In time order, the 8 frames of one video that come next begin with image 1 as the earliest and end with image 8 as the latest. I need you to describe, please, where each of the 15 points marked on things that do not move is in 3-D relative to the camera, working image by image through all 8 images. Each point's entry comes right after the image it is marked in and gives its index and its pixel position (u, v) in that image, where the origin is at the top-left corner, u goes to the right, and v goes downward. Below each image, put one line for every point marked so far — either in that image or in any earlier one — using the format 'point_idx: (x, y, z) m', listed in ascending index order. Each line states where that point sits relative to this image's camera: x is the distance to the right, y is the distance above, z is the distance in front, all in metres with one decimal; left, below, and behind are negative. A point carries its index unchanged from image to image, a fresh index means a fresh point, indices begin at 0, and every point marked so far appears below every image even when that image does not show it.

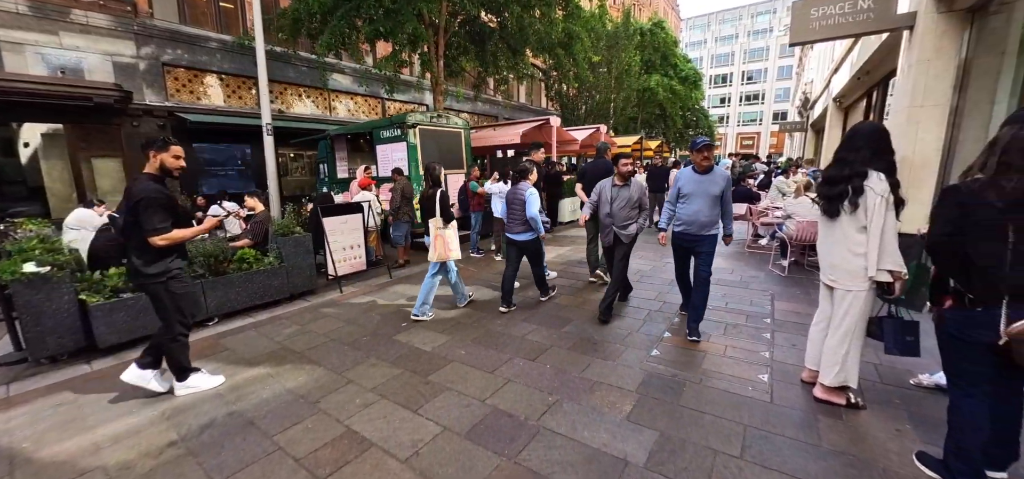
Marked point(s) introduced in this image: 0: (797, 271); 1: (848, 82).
0: (+4.3, -0.5, +5.9) m
1: (+8.2, +3.9, +9.5) m
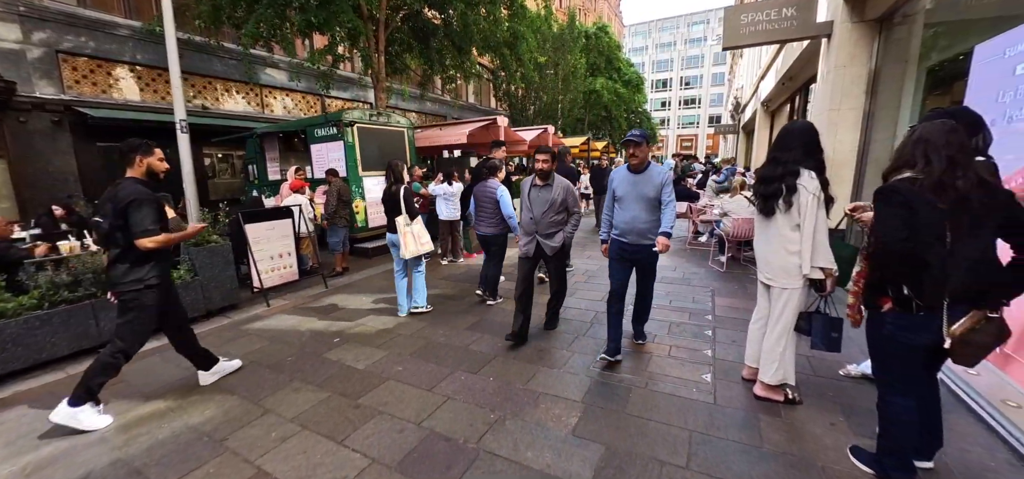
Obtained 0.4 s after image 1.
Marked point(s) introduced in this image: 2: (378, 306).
0: (+3.5, -0.4, +6.2) m
1: (+6.8, +4.0, +10.2) m
2: (-1.8, -0.9, +5.3) m
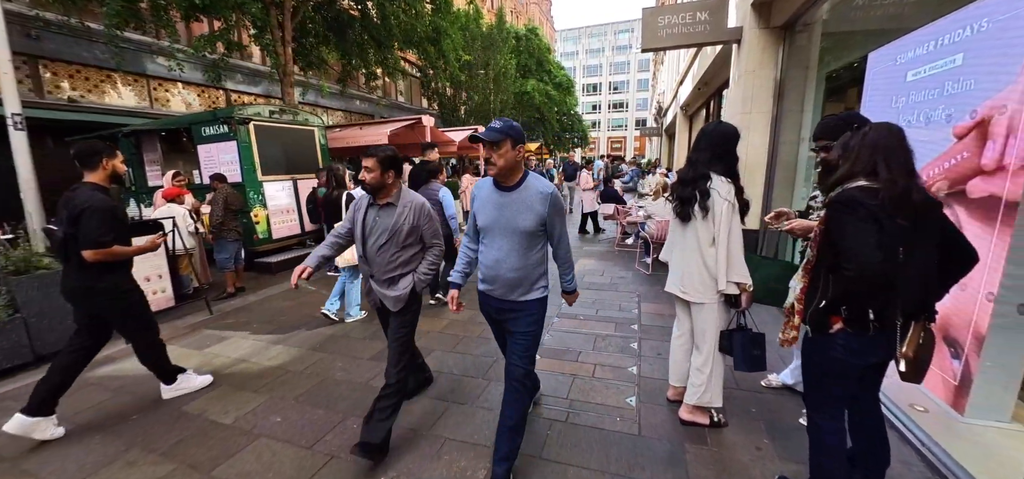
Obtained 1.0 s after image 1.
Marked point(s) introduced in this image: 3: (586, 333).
0: (+2.3, -0.5, +6.2) m
1: (+4.9, +4.0, +10.6) m
2: (-2.8, -1.1, +4.5) m
3: (+0.7, -0.9, +3.9) m
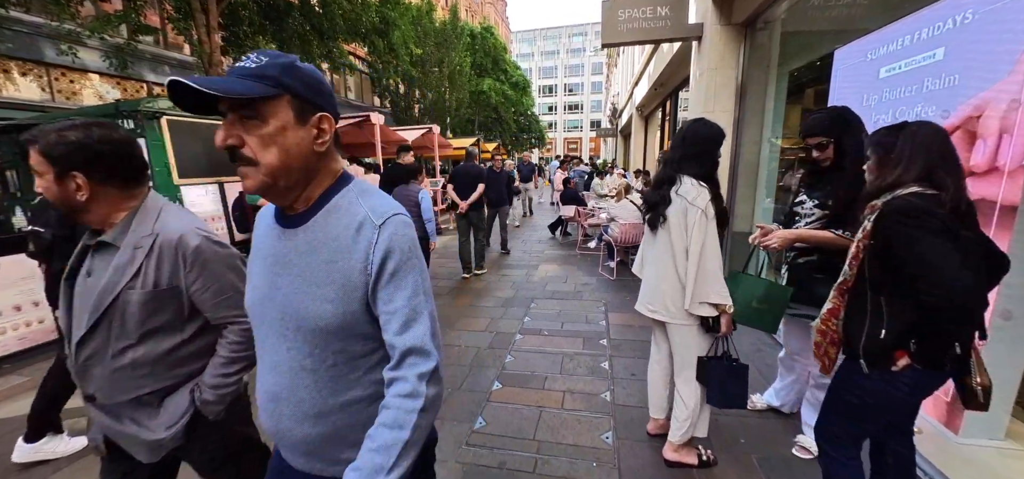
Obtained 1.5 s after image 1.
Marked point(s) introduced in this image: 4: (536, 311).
0: (+1.7, -0.5, +5.9) m
1: (+3.7, +4.0, +10.7) m
2: (-3.2, -1.2, +3.8) m
3: (+0.4, -1.0, +3.5) m
4: (+0.3, -0.8, +4.5) m
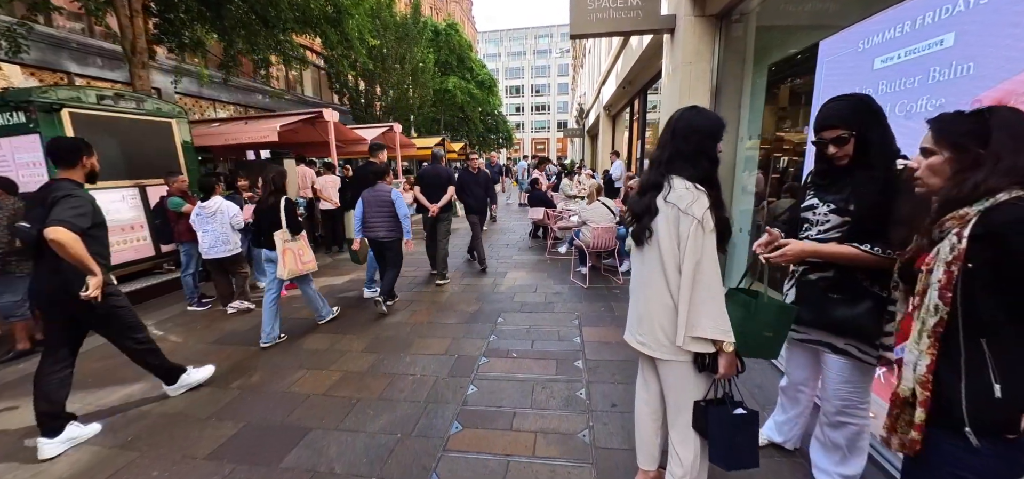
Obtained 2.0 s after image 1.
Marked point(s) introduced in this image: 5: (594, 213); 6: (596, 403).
0: (+1.2, -0.6, +5.6) m
1: (+2.8, +4.0, +10.5) m
2: (-3.5, -1.4, +3.1) m
3: (+0.1, -1.1, +3.1) m
4: (-0.1, -0.9, +4.0) m
5: (+1.1, +0.4, +5.4) m
6: (+0.6, -1.1, +2.7) m
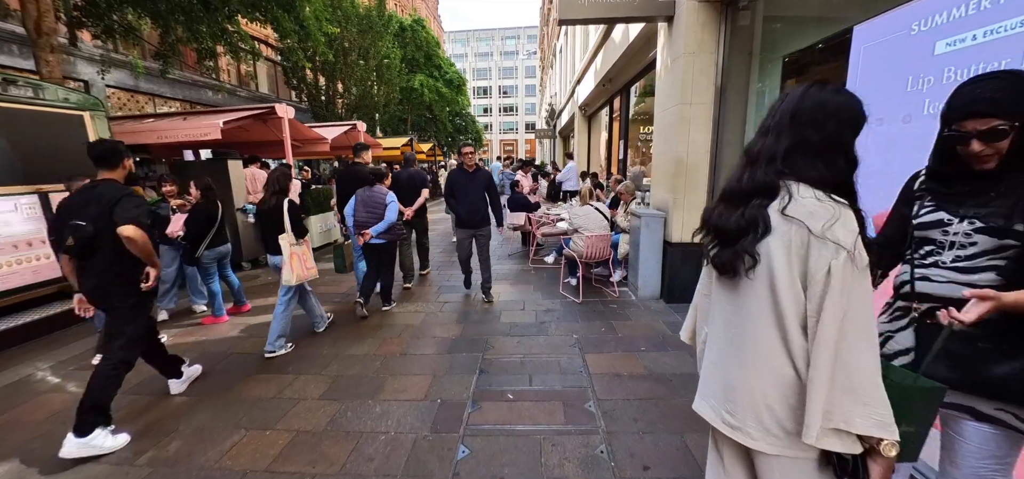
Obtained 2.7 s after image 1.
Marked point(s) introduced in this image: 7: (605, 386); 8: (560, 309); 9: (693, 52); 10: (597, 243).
0: (+1.0, -0.7, +5.1) m
1: (+2.1, +3.9, +10.1) m
2: (-3.5, -1.6, +2.2) m
3: (+0.1, -1.2, +2.5) m
4: (-0.2, -1.0, +3.4) m
5: (+0.9, +0.2, +4.9) m
6: (+0.6, -1.2, +2.2) m
7: (+0.7, -1.1, +2.9) m
8: (+0.6, -0.8, +4.5) m
9: (+1.9, +2.0, +4.2) m
10: (+1.0, 0.0, +4.8) m
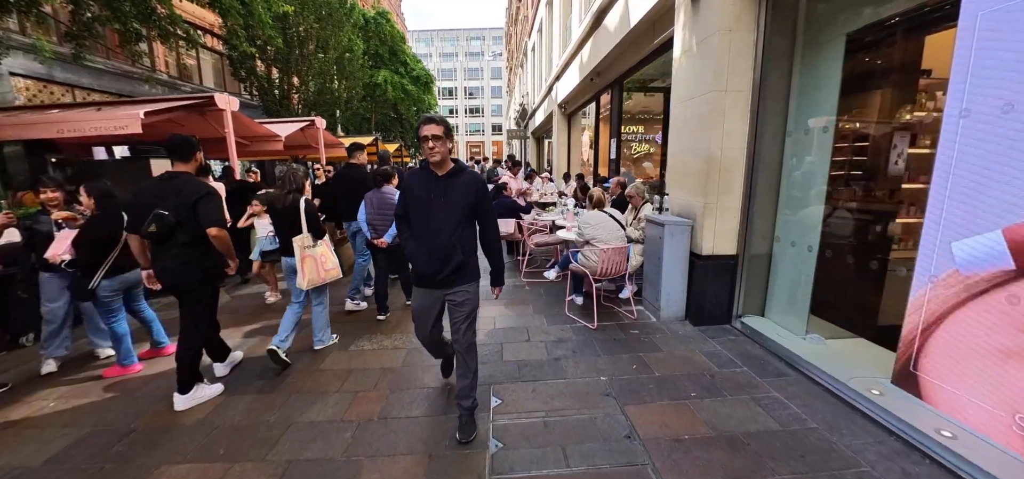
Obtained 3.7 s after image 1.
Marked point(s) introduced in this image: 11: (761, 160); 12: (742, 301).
0: (+1.0, -0.8, +4.3) m
1: (+1.6, +3.7, +9.4) m
2: (-3.2, -1.7, +1.1) m
3: (+0.3, -1.3, +1.6) m
4: (0.0, -1.2, +2.6) m
5: (+0.9, +0.1, +4.1) m
6: (+0.8, -1.4, +1.4) m
7: (+0.9, -1.2, +2.2) m
8: (+0.6, -0.9, +3.7) m
9: (+1.9, +1.9, +3.5) m
10: (+1.0, -0.2, +4.1) m
11: (+2.3, +0.7, +3.6) m
12: (+2.3, -0.6, +3.9) m
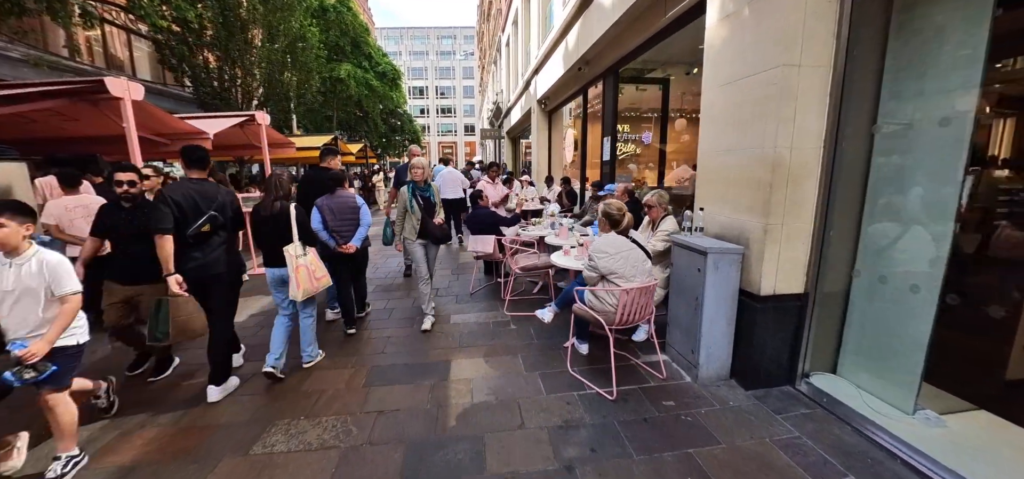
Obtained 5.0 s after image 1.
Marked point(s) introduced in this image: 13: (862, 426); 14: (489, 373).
0: (+0.8, -1.1, +3.2) m
1: (+1.1, +3.5, +8.3) m
2: (-3.1, -2.0, -0.3) m
3: (+0.3, -1.6, +0.5) m
4: (0.0, -1.4, +1.4) m
5: (+0.8, -0.1, +3.0) m
6: (+0.9, -1.6, +0.3) m
7: (+0.9, -1.5, +1.1) m
8: (+0.5, -1.2, +2.6) m
9: (+1.8, +1.6, +2.4) m
10: (+0.9, -0.4, +2.9) m
11: (+2.2, +0.5, +2.6) m
12: (+2.2, -0.9, +2.9) m
13: (+2.2, -1.2, +2.5) m
14: (-0.2, -1.1, +3.2) m
